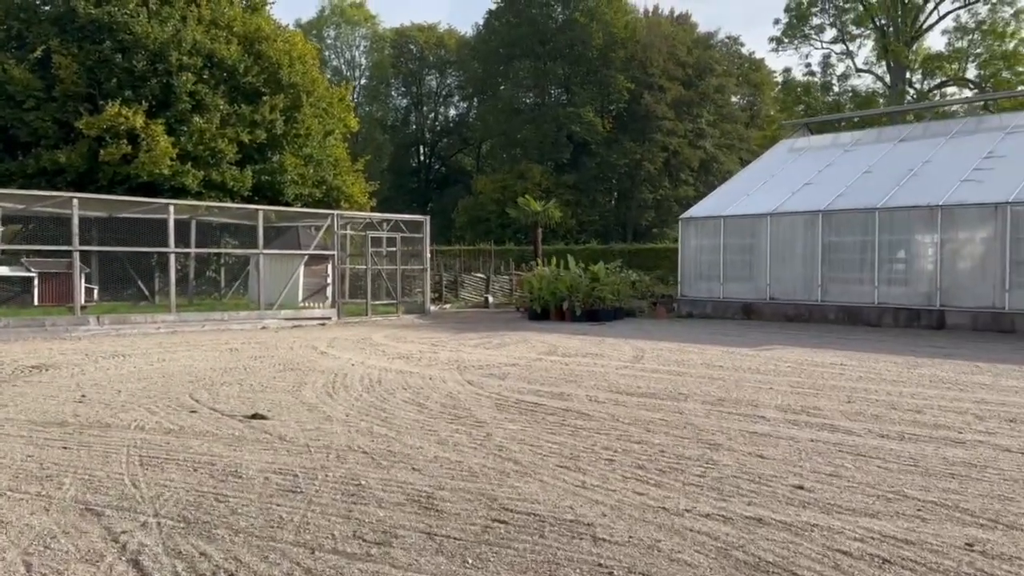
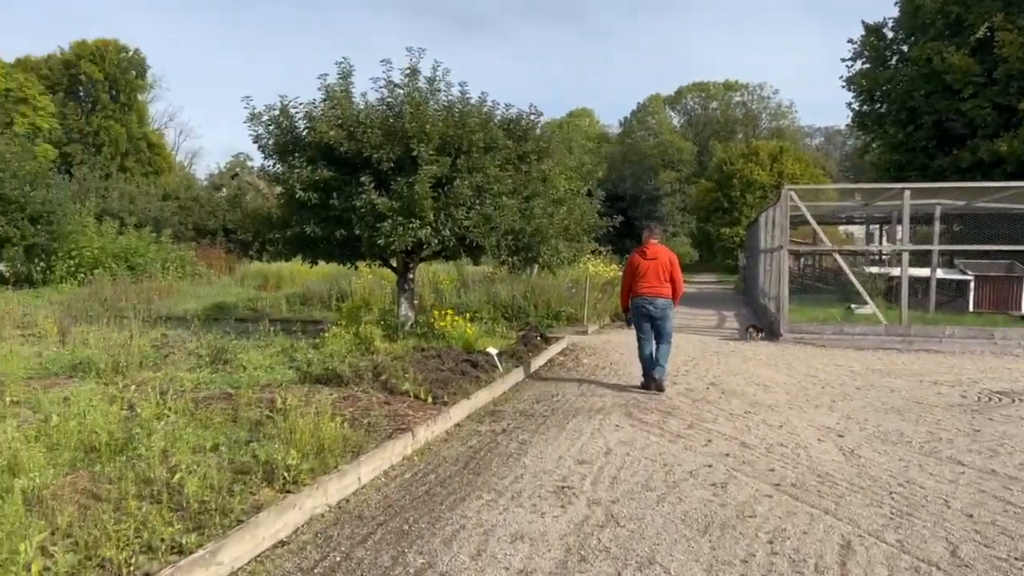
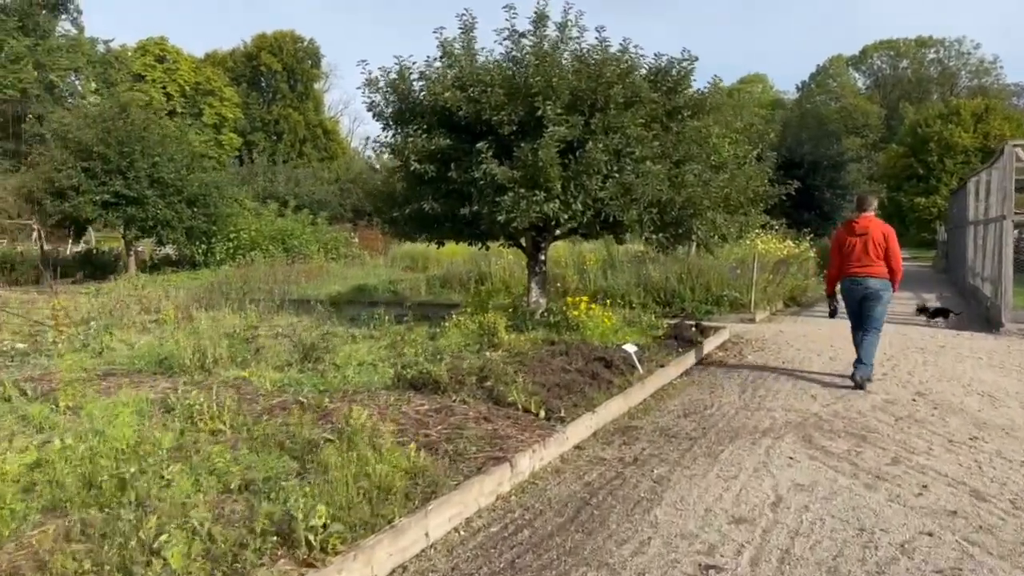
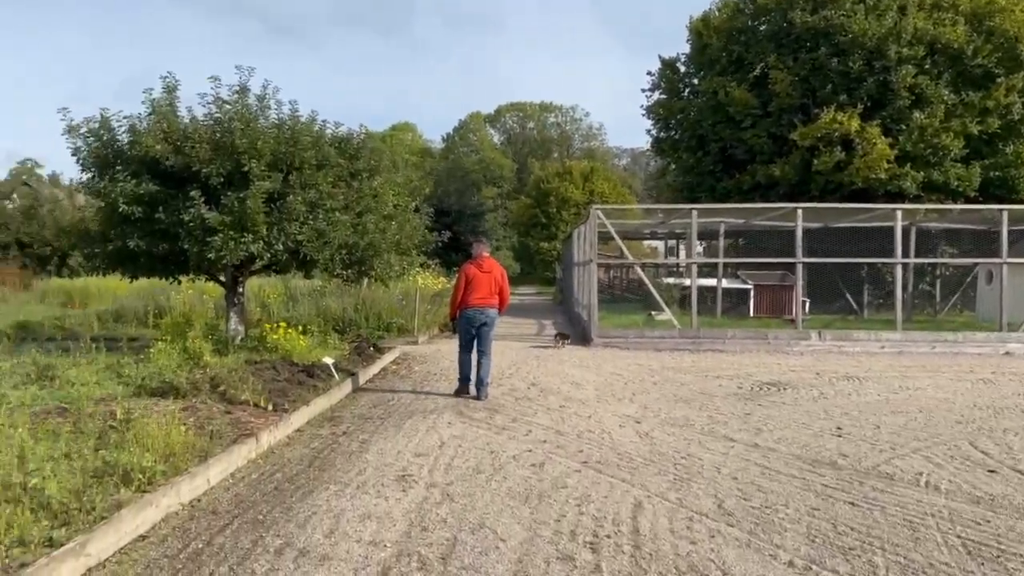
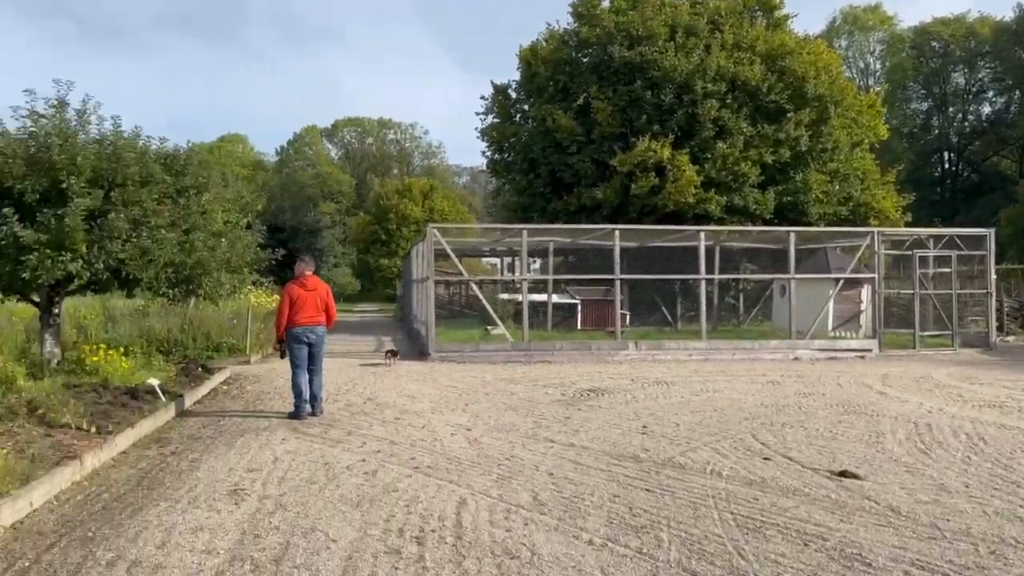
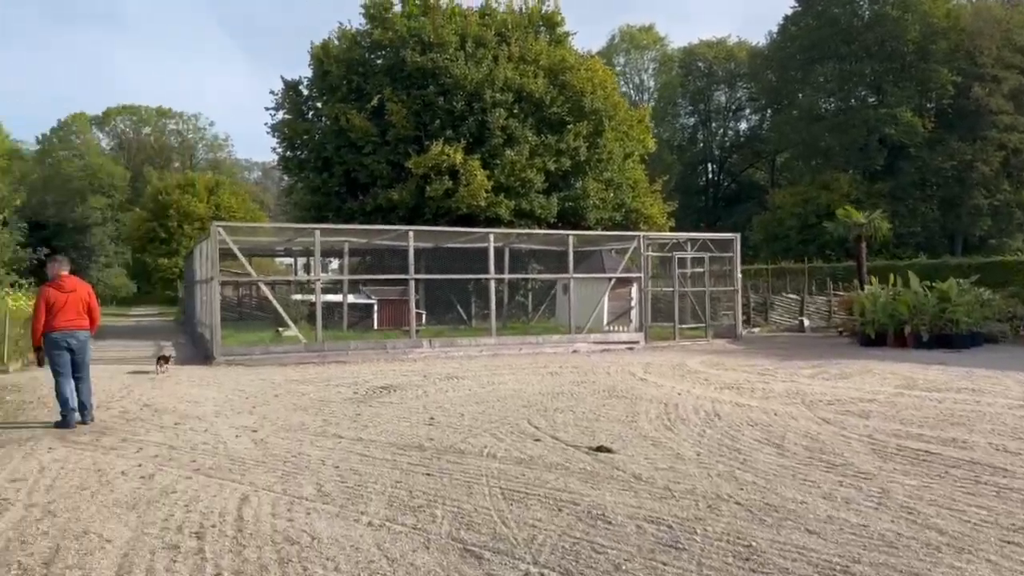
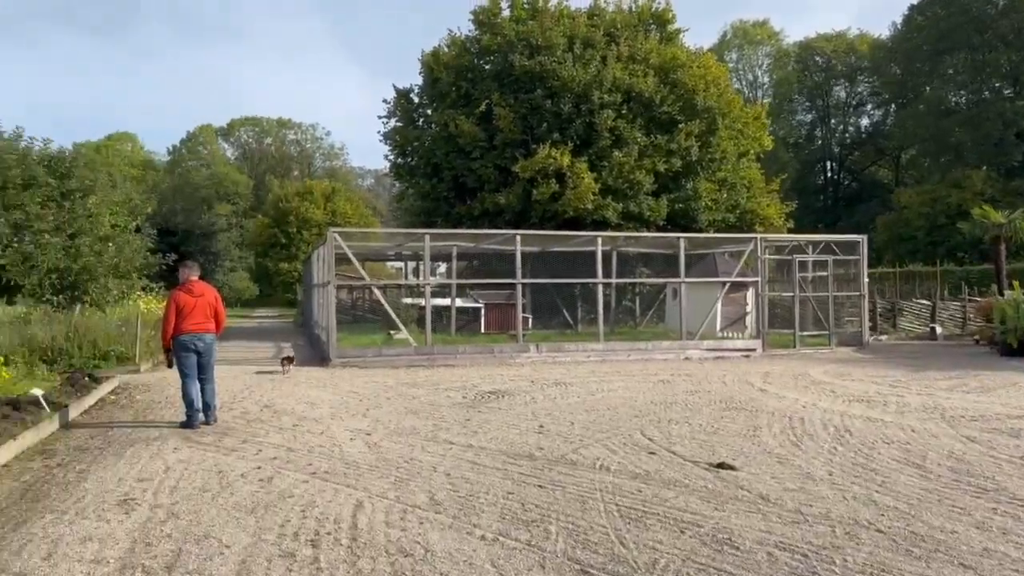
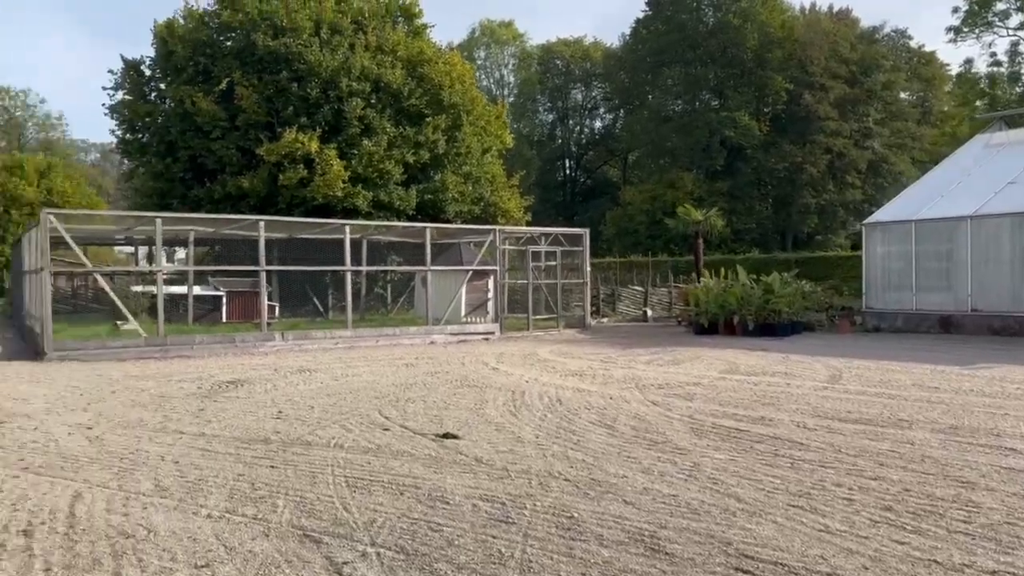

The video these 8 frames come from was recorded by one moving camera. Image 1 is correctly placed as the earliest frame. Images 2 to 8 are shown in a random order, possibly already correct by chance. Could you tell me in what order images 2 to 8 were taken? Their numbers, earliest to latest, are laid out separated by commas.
8, 6, 7, 5, 4, 2, 3
